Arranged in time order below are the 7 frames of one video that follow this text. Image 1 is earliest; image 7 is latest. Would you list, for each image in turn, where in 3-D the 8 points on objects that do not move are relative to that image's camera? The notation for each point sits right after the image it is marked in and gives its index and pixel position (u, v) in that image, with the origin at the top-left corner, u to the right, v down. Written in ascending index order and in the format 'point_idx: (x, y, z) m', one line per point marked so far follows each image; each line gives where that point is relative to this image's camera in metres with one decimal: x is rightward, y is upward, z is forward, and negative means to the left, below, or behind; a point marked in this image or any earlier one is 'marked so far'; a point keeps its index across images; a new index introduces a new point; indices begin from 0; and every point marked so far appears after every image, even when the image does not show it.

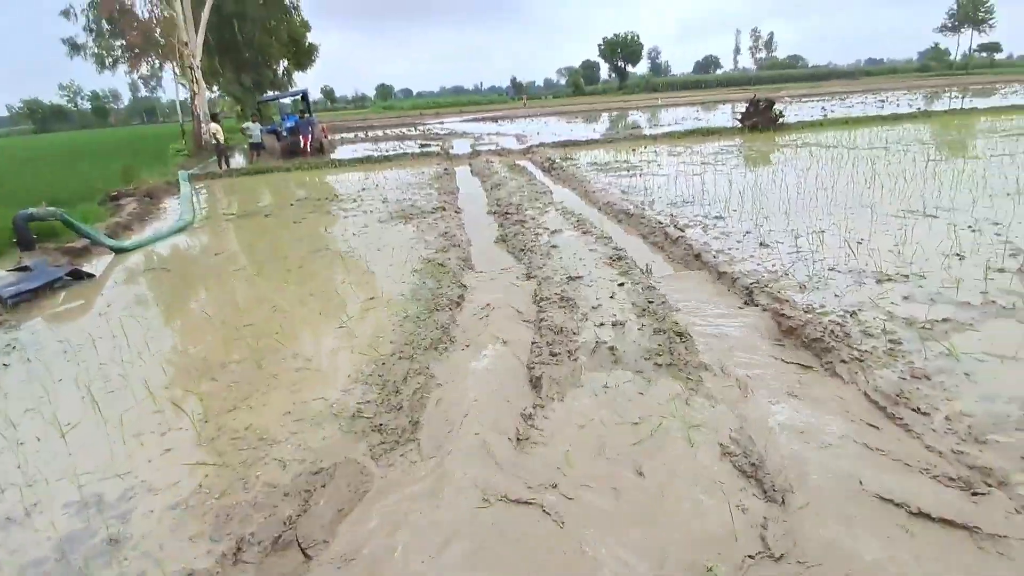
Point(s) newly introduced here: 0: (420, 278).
0: (-0.9, +0.1, +6.1) m
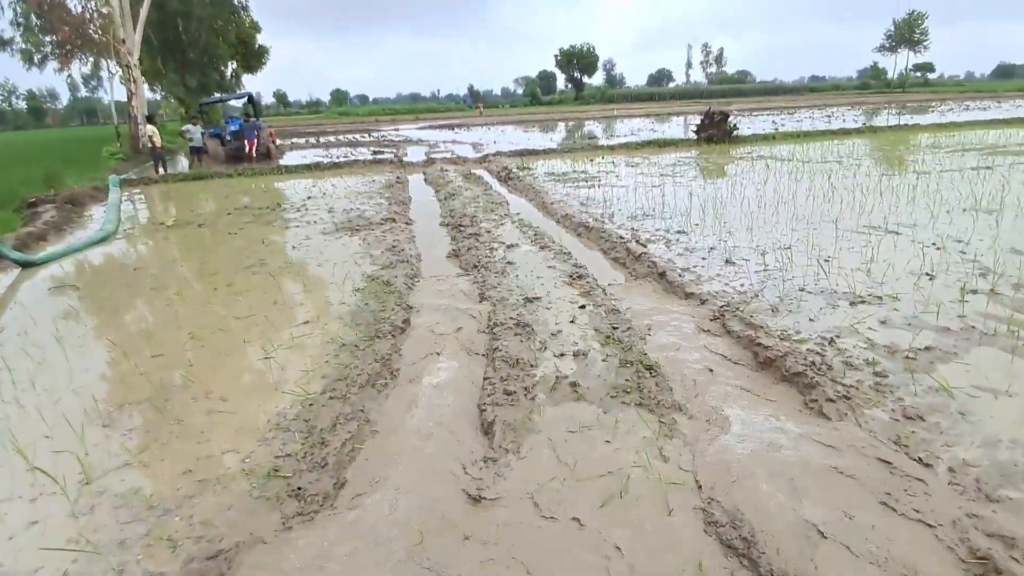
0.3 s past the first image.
0: (-1.4, -0.1, +5.5) m
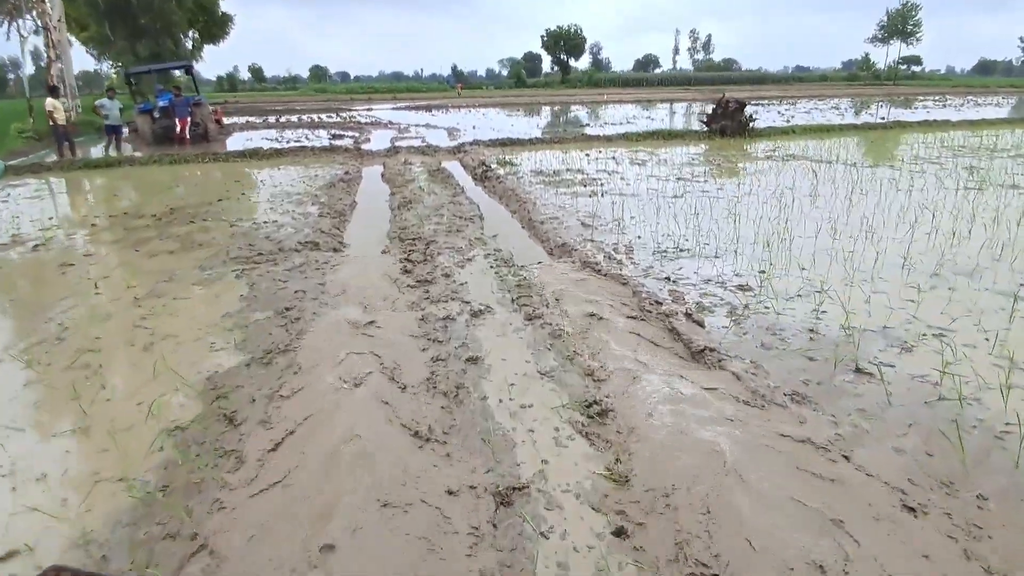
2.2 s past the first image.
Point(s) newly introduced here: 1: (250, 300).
0: (-1.5, -0.8, +2.7) m
1: (-2.1, -0.1, +4.9) m
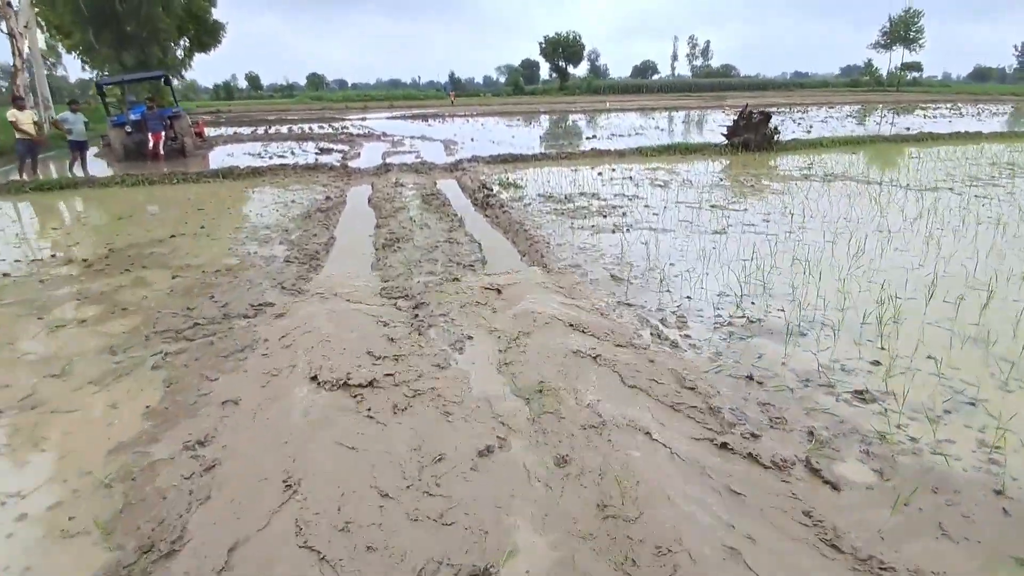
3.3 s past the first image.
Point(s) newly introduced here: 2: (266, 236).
0: (-1.4, -1.4, +1.2) m
1: (-2.0, -0.7, +3.4) m
2: (-3.1, +0.7, +7.7) m
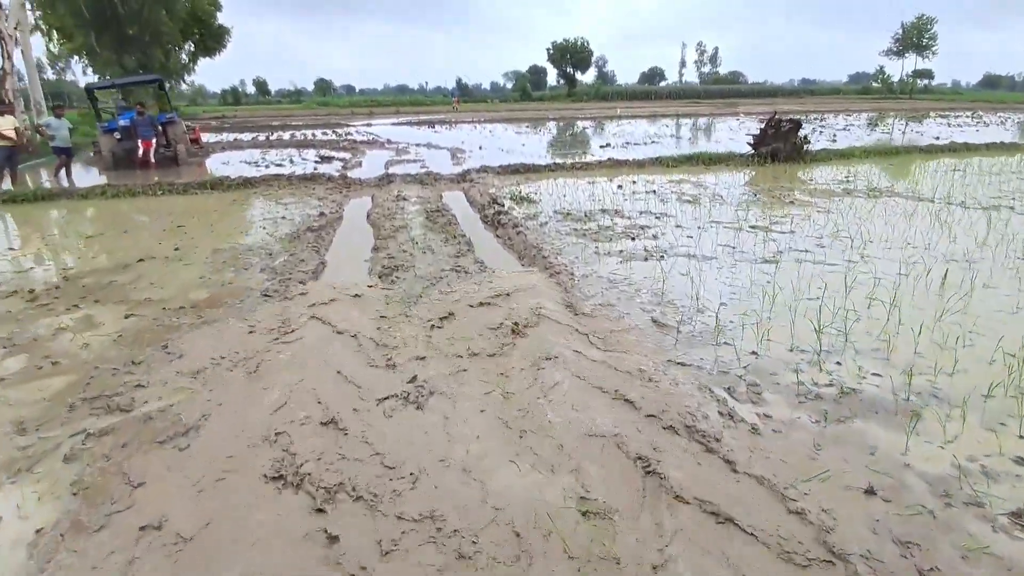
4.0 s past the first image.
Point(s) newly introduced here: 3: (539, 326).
0: (-1.3, -1.7, +0.2) m
1: (-1.9, -1.1, +2.4) m
2: (-2.9, +0.3, +6.7) m
3: (+0.2, -0.4, +4.6) m
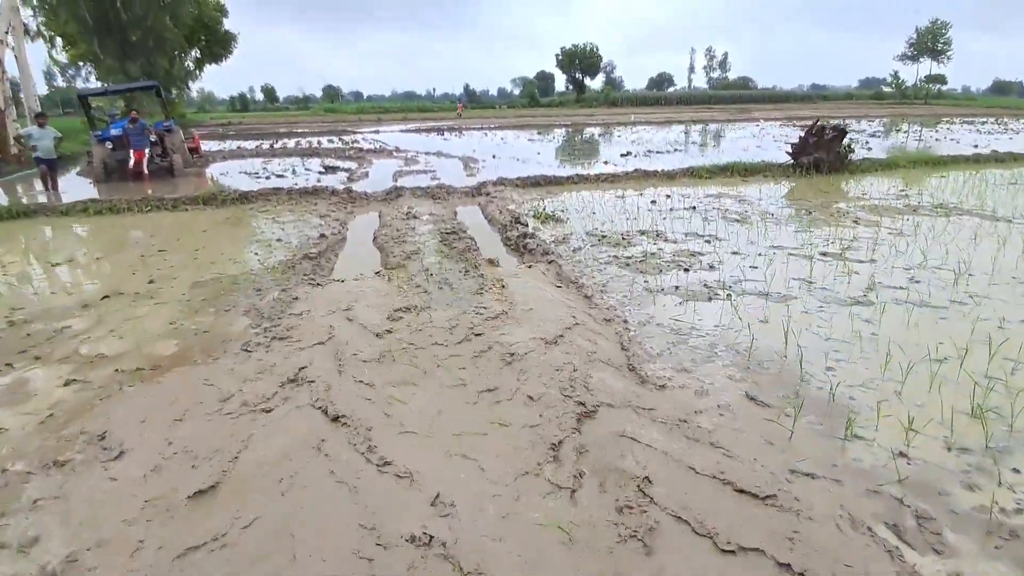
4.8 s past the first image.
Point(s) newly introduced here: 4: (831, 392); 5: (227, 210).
0: (-1.1, -2.1, -0.9) m
1: (-1.6, -1.4, +1.3) m
2: (-2.6, -0.1, +5.6) m
3: (+0.5, -0.7, +3.5) m
4: (+1.9, -0.6, +3.6) m
5: (-5.3, +1.5, +11.2) m
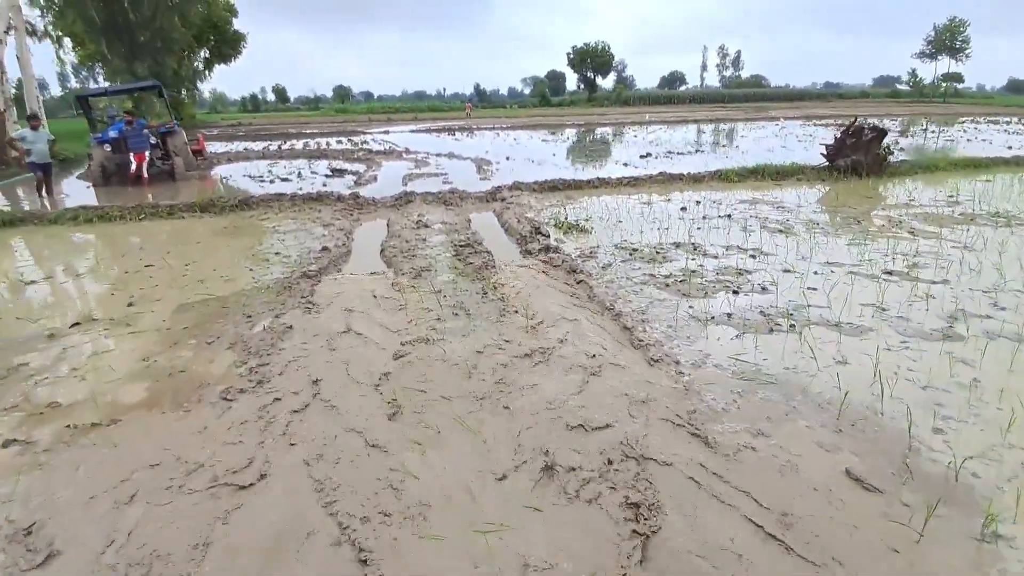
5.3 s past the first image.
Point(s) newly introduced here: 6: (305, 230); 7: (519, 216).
0: (-1.0, -2.3, -1.6) m
1: (-1.5, -1.6, +0.6) m
2: (-2.4, -0.3, +4.9) m
3: (+0.7, -1.0, +2.7) m
4: (+2.0, -0.8, +2.8) m
5: (-5.0, +1.3, +10.6) m
6: (-3.0, +0.8, +8.7) m
7: (+0.1, +1.0, +8.8) m
